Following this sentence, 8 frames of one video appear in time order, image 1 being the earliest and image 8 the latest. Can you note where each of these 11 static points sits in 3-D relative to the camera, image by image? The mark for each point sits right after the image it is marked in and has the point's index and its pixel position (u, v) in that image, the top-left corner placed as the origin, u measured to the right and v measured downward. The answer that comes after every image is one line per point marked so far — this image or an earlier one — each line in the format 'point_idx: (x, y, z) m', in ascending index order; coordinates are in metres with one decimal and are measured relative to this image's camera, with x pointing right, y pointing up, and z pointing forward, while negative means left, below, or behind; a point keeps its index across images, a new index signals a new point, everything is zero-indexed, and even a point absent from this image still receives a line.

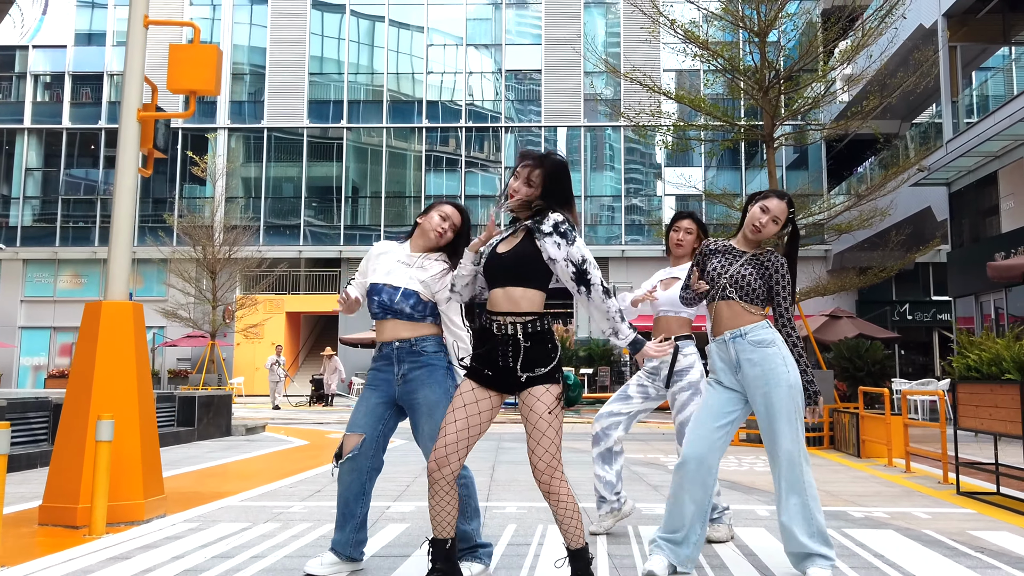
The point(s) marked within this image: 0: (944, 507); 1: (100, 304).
0: (+2.4, -1.2, +4.5) m
1: (-2.0, -0.1, +4.1) m
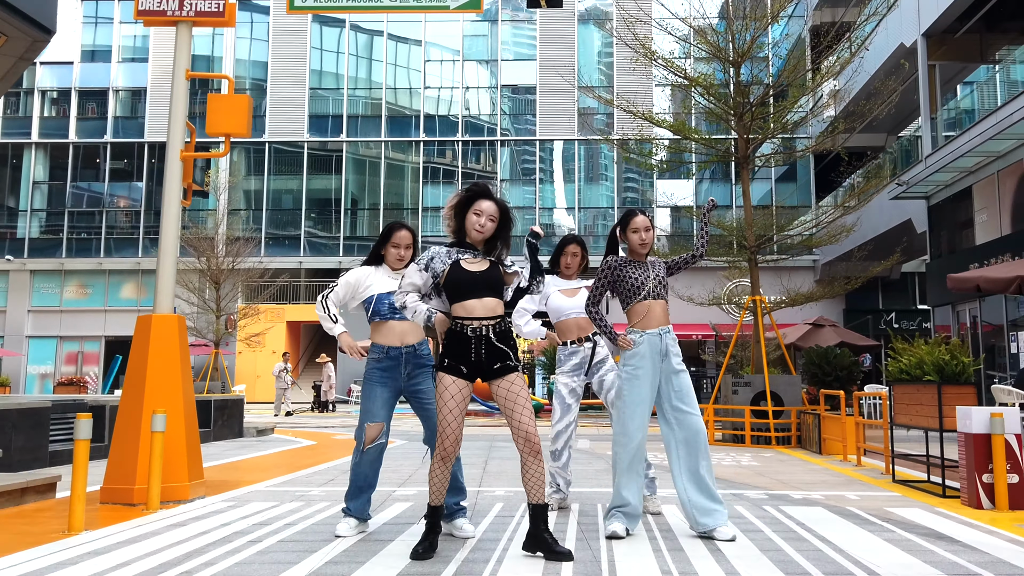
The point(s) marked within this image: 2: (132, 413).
0: (+2.3, -1.3, +5.2) m
1: (-2.1, -0.2, +4.8) m
2: (-2.2, -0.7, +4.6) m
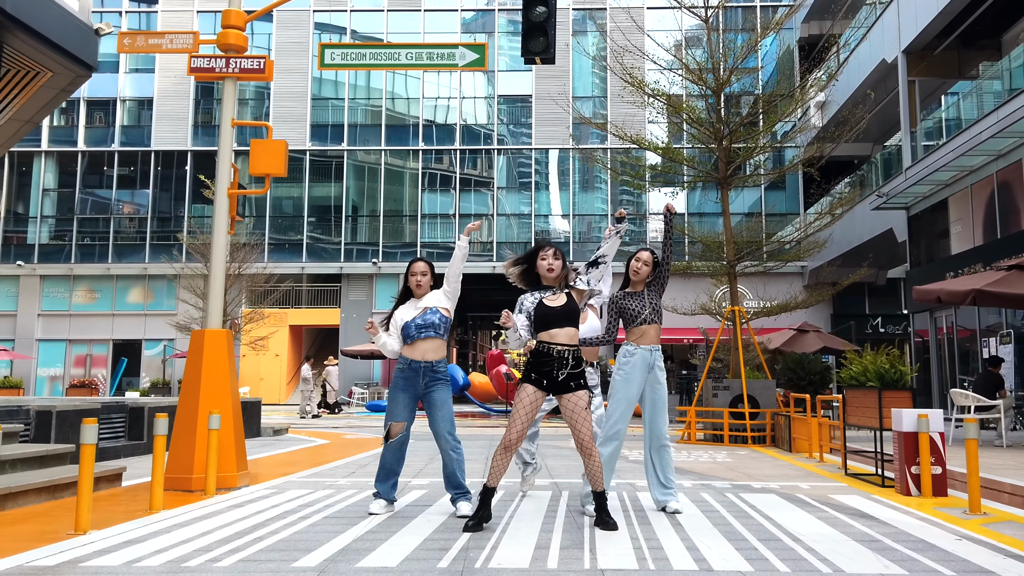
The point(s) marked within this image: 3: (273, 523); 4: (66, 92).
0: (+2.3, -1.4, +6.0) m
1: (-2.1, -0.3, +5.5) m
2: (-2.2, -0.8, +5.4) m
3: (-1.2, -1.2, +4.2) m
4: (-4.8, +2.1, +8.7) m
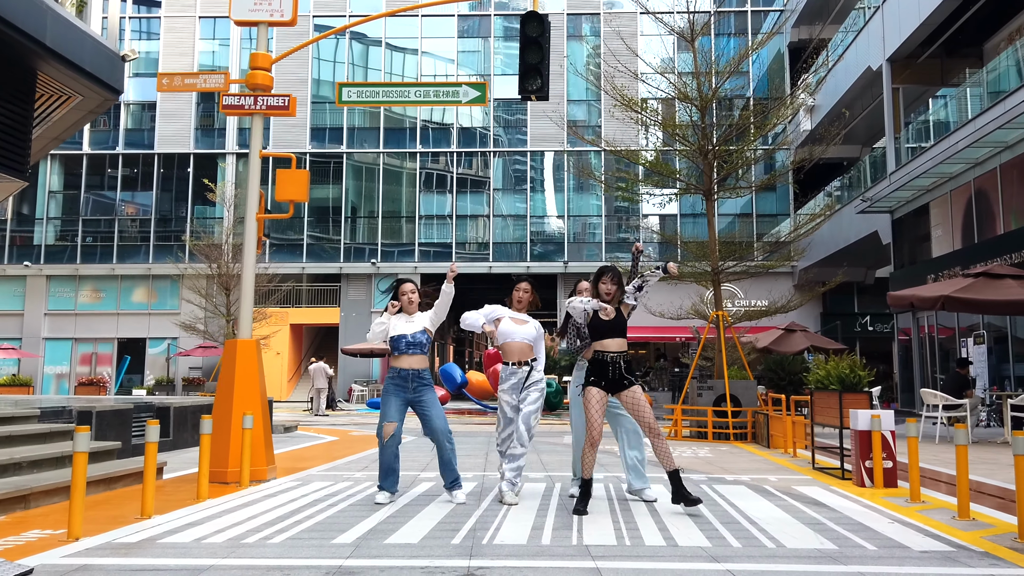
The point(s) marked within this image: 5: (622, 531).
0: (+2.3, -1.5, +6.6) m
1: (-2.1, -0.4, +6.2) m
2: (-2.2, -0.9, +6.1) m
3: (-1.2, -1.3, +4.8) m
4: (-4.8, +2.0, +9.3) m
5: (+0.6, -1.2, +4.1) m
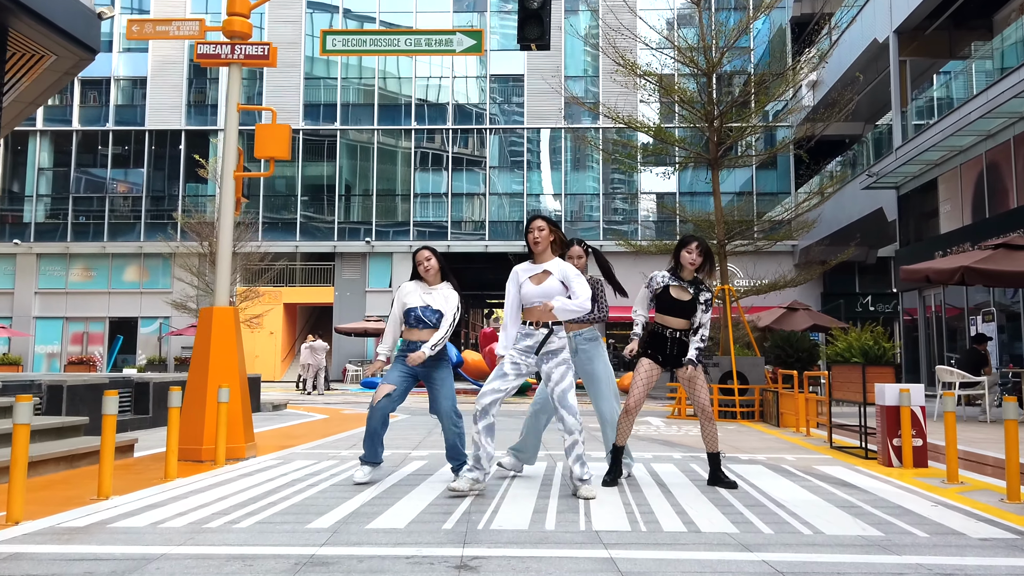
0: (+2.3, -1.3, +6.2) m
1: (-2.1, -0.2, +5.7) m
2: (-2.2, -0.7, +5.6) m
3: (-1.2, -1.1, +4.4) m
4: (-4.9, +2.4, +8.8) m
5: (+0.6, -1.0, +3.7) m
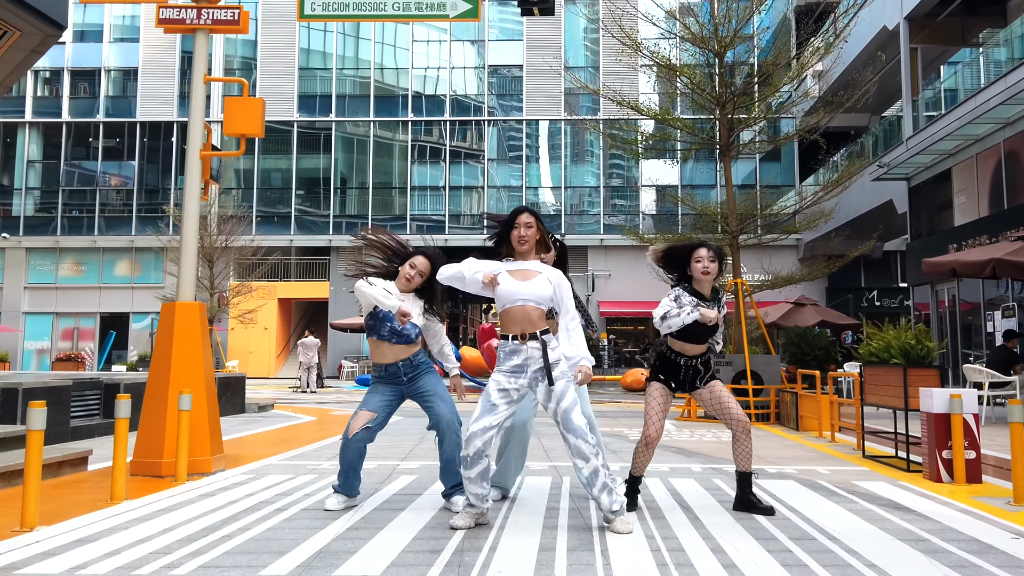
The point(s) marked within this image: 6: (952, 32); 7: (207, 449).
0: (+2.3, -1.2, +5.6) m
1: (-2.1, -0.1, +5.1) m
2: (-2.2, -0.6, +5.0) m
3: (-1.2, -1.1, +3.8) m
4: (-4.9, +2.4, +8.1) m
5: (+0.6, -1.0, +3.0) m
6: (+10.9, +6.3, +19.9) m
7: (-1.9, -1.0, +5.1) m
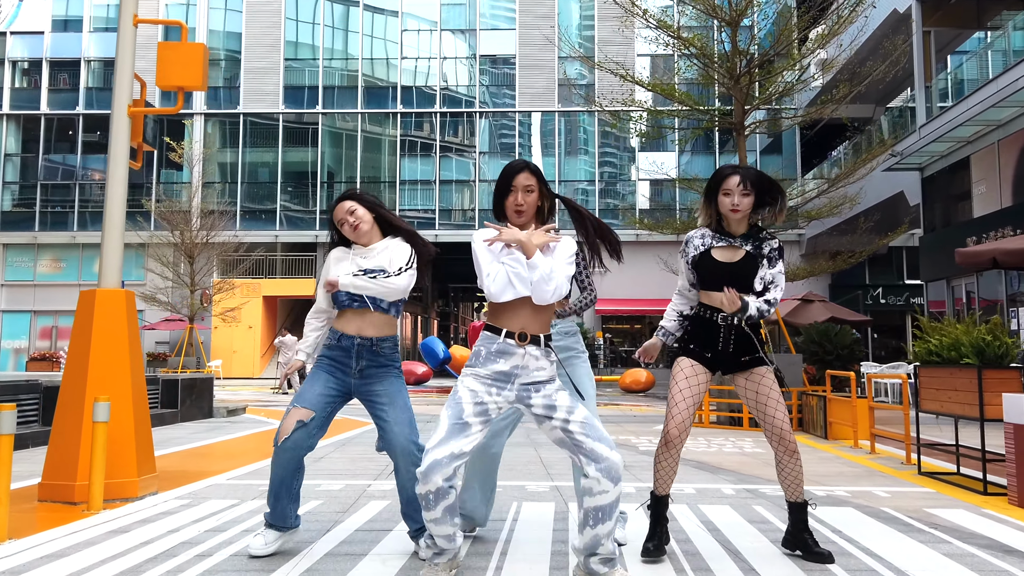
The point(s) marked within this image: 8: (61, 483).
0: (+2.3, -1.1, +4.7) m
1: (-2.2, 0.0, +4.1) m
2: (-2.2, -0.6, +4.0) m
3: (-1.3, -1.0, +2.8) m
4: (-4.9, +2.5, +7.1) m
5: (+0.6, -0.9, +2.1) m
6: (+10.8, +6.4, +19.0) m
7: (-1.9, -0.9, +4.1) m
8: (-2.2, -1.0, +4.0) m
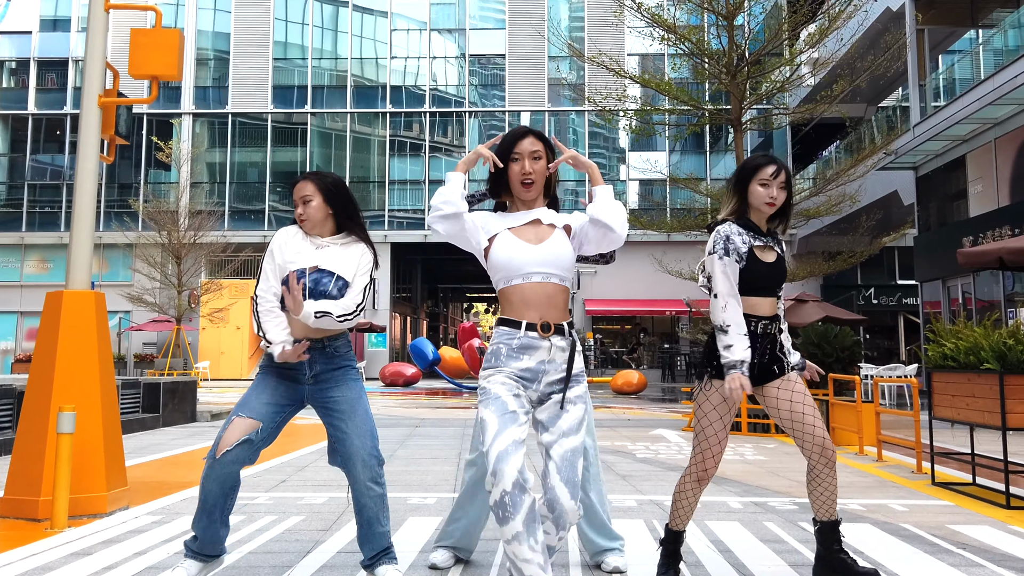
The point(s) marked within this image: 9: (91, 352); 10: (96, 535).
0: (+2.2, -1.2, +4.4) m
1: (-2.2, 0.0, +3.8) m
2: (-2.2, -0.6, +3.7) m
3: (-1.3, -1.0, +2.5) m
4: (-5.0, +2.5, +6.8) m
5: (+0.6, -0.9, +1.9) m
6: (+10.6, +6.4, +18.9) m
7: (-2.0, -0.9, +3.8) m
8: (-2.3, -1.0, +3.7) m
9: (-2.0, -0.3, +3.9) m
10: (-1.8, -1.1, +3.4) m
